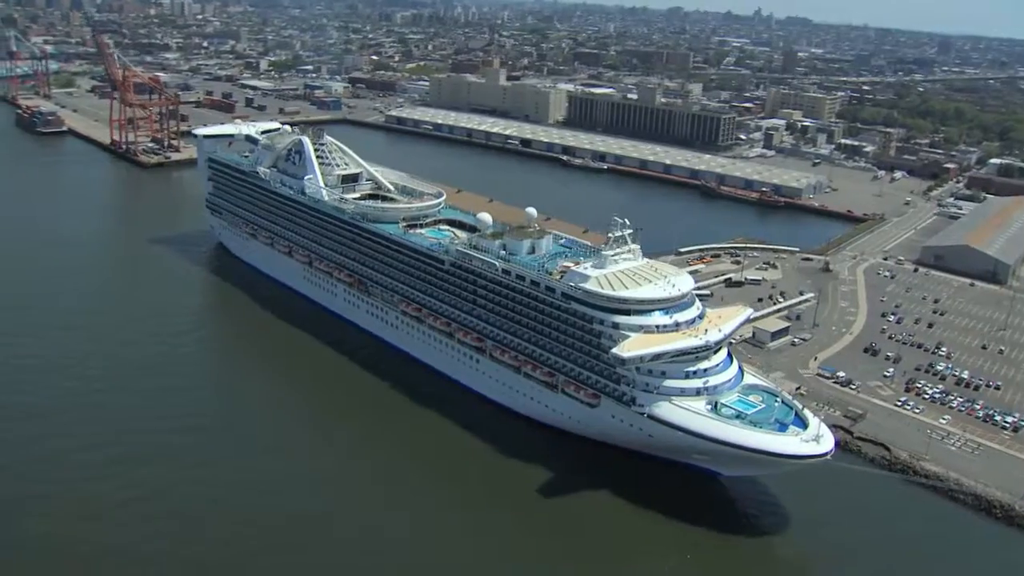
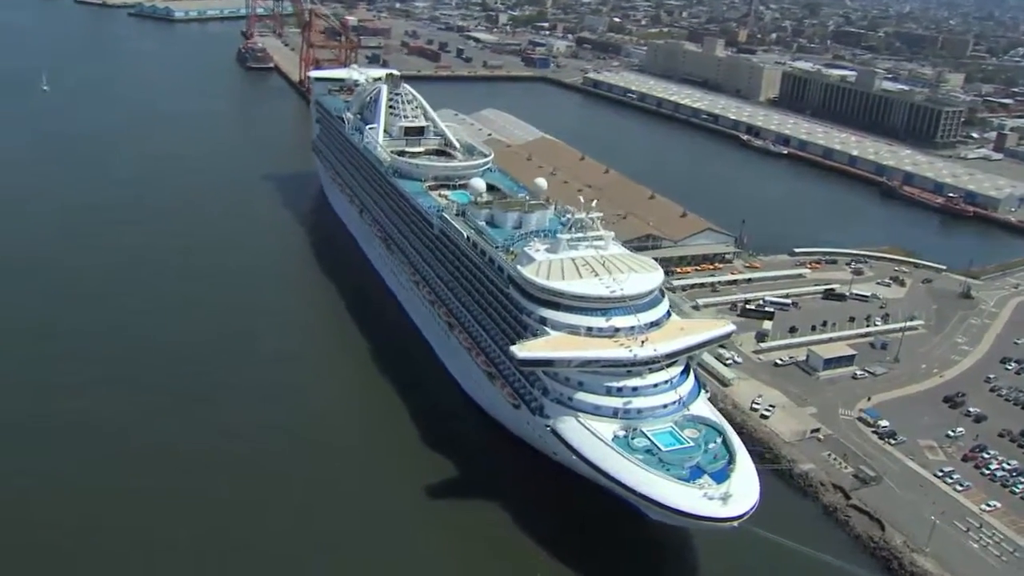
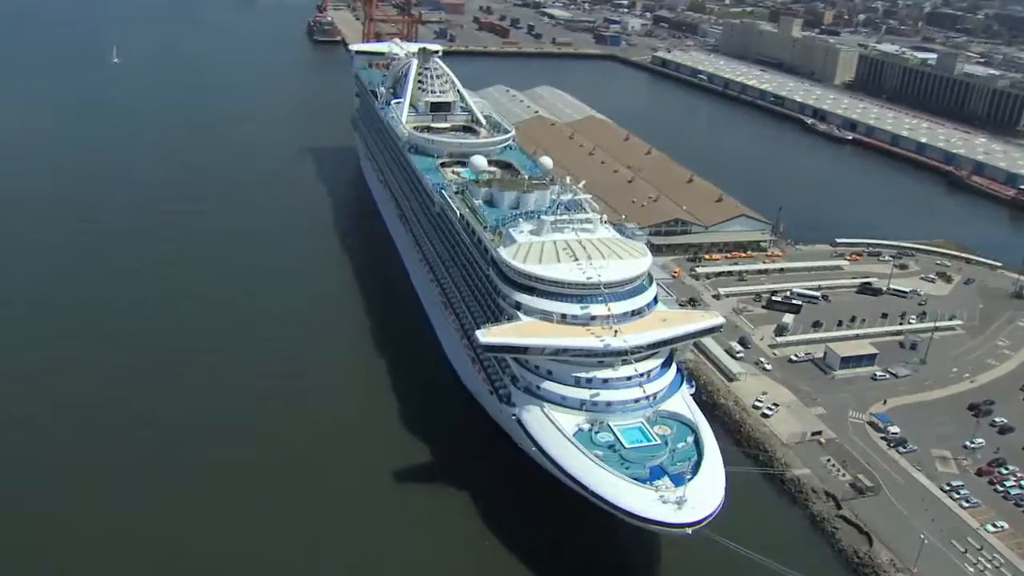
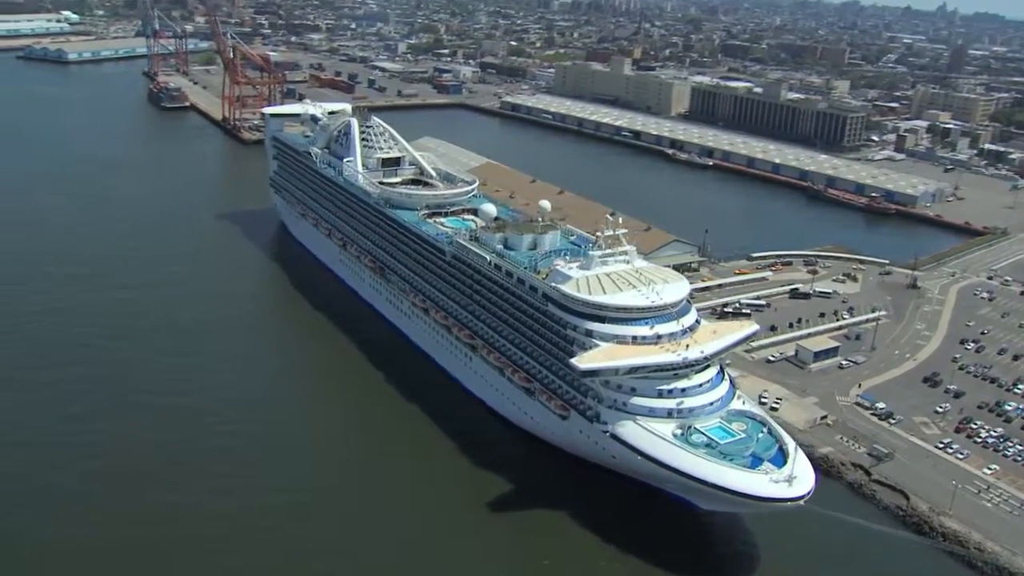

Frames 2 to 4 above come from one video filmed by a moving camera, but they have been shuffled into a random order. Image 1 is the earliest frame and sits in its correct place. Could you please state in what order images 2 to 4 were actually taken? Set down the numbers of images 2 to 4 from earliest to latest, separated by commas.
4, 2, 3
